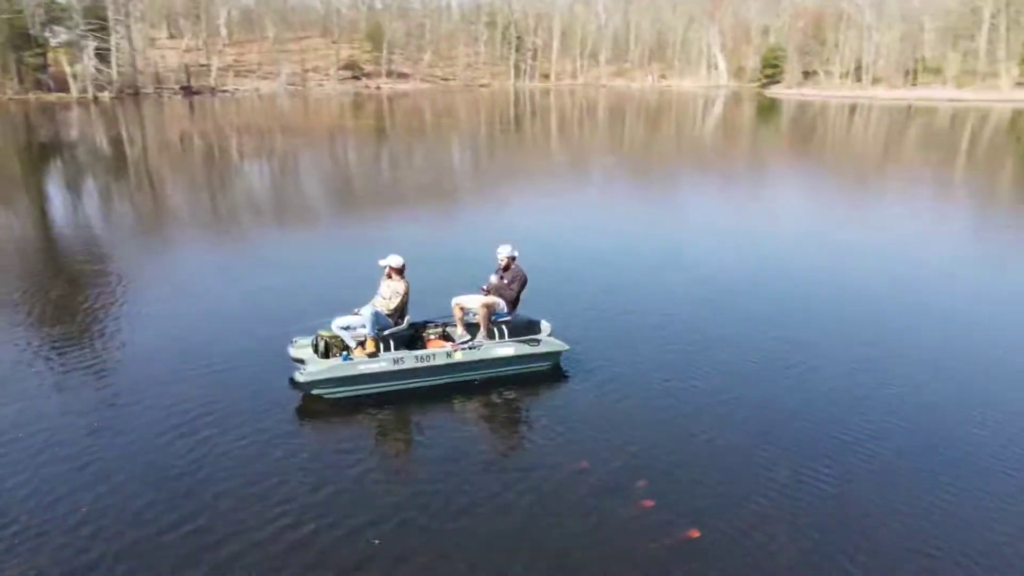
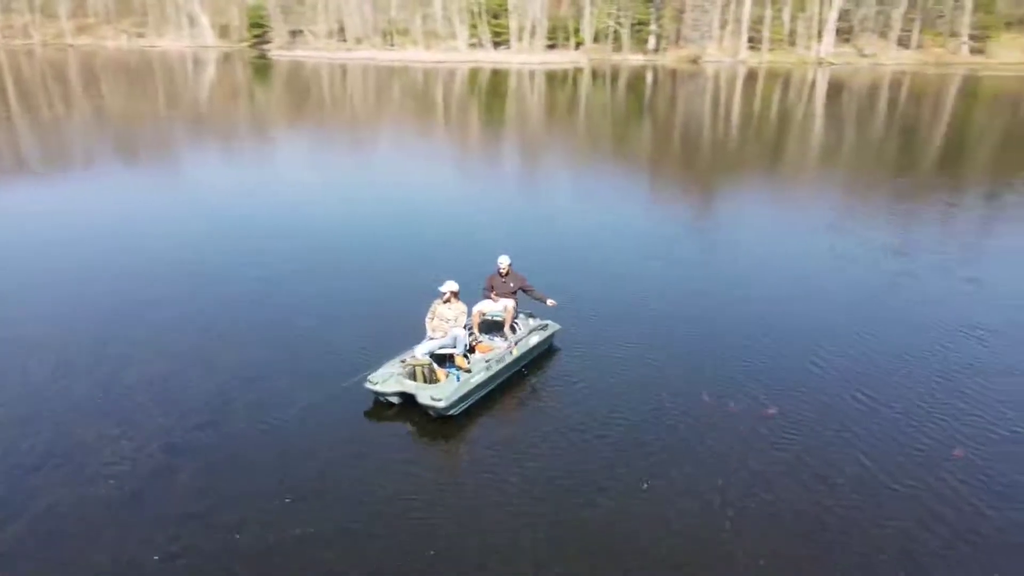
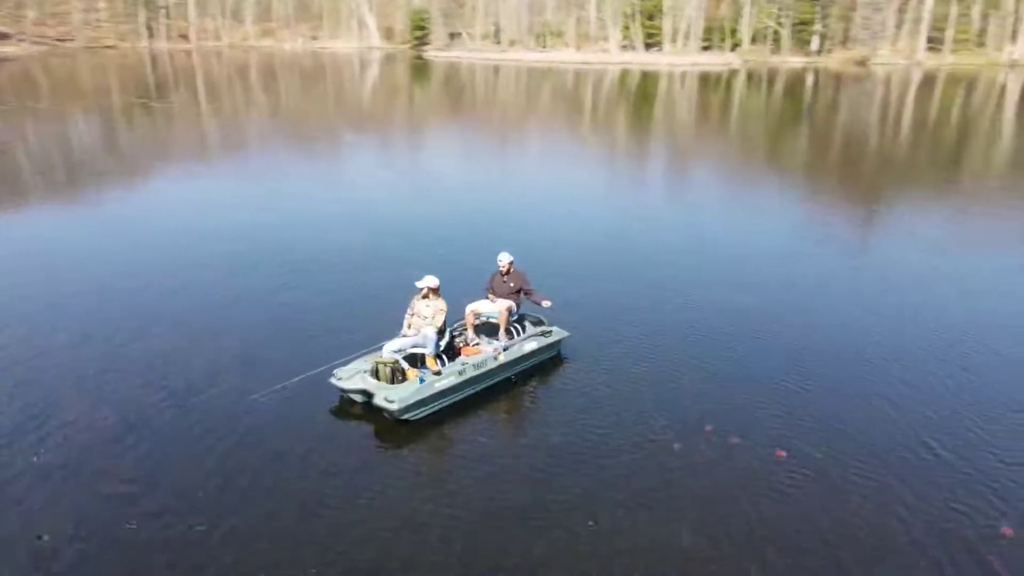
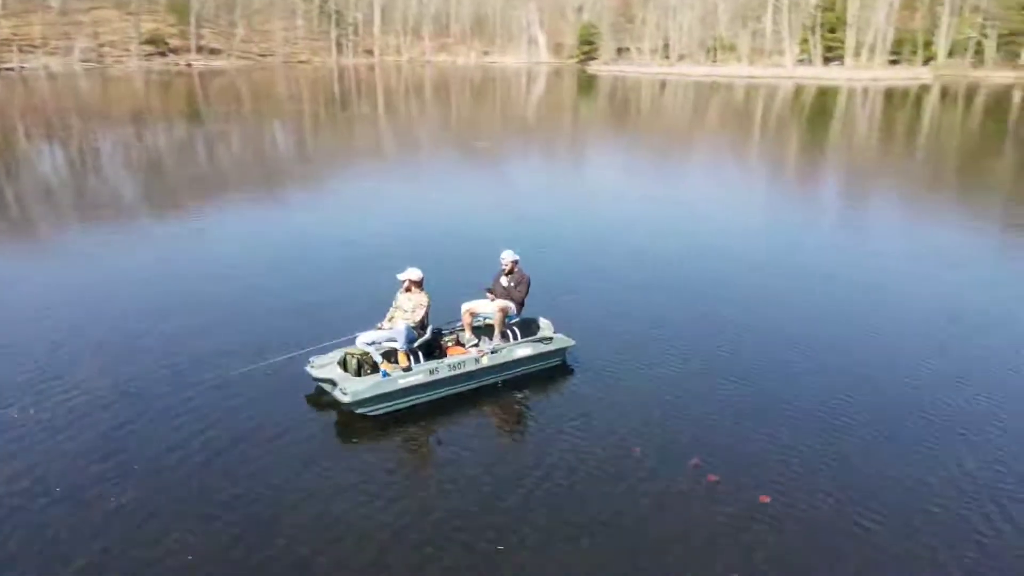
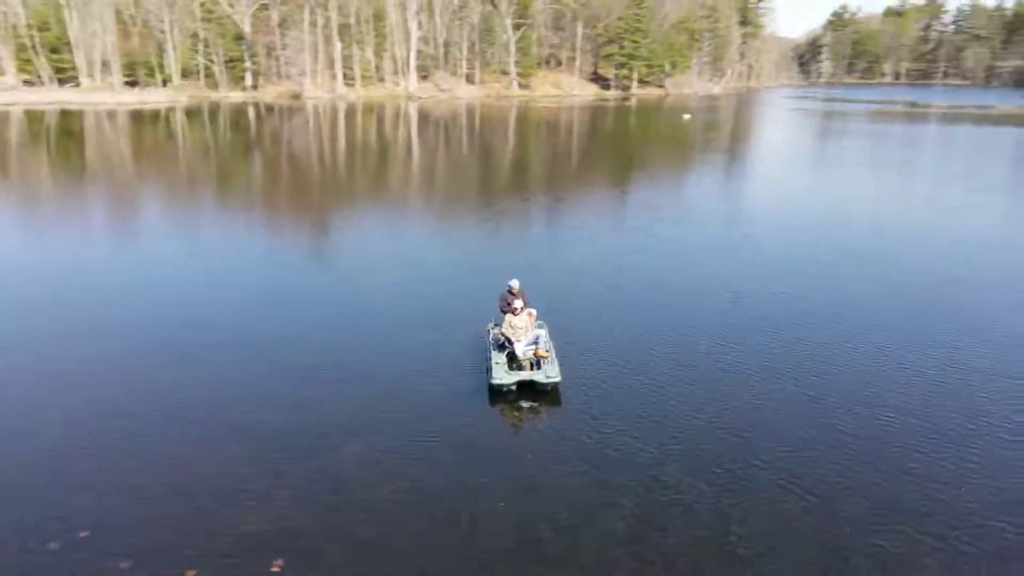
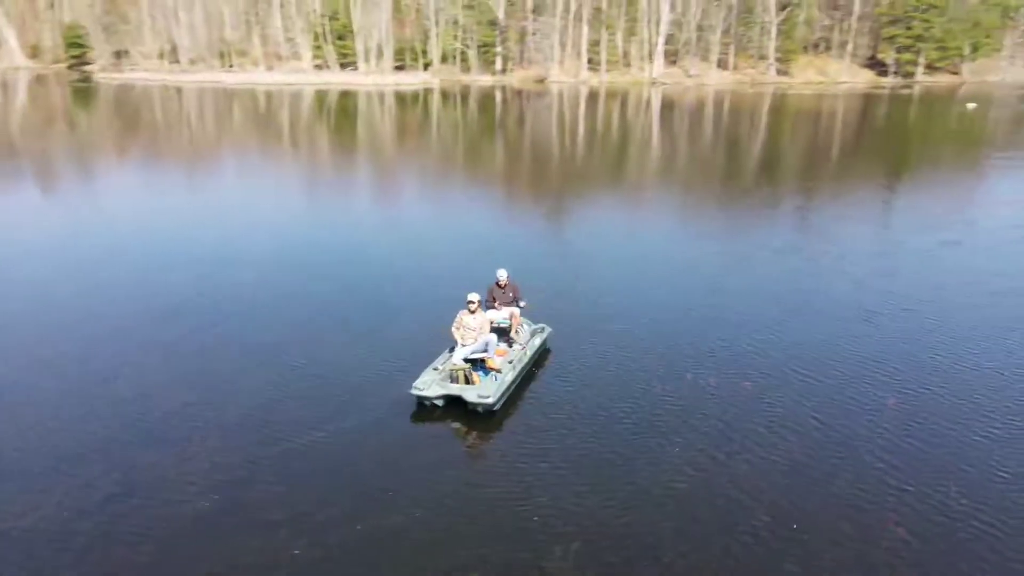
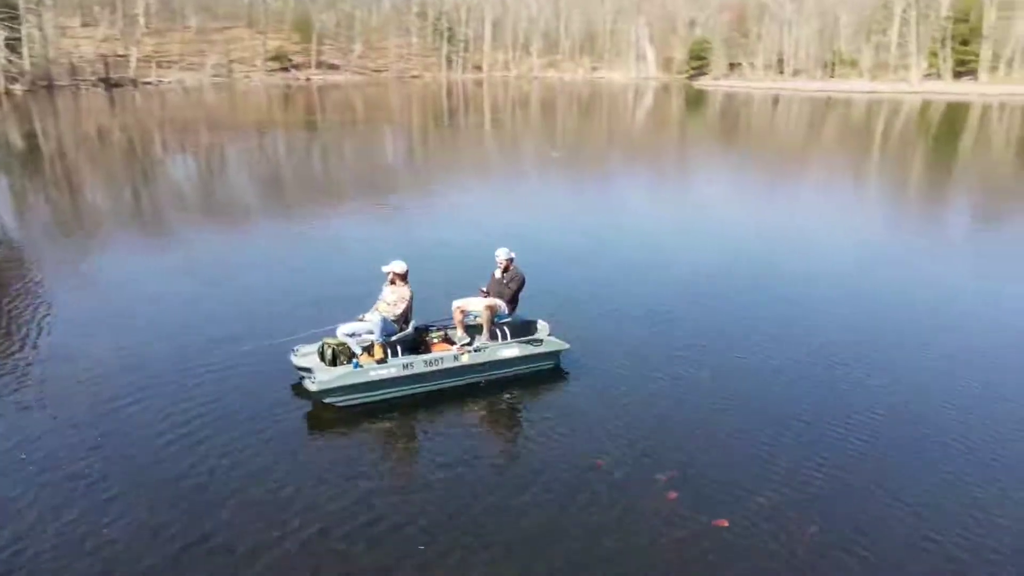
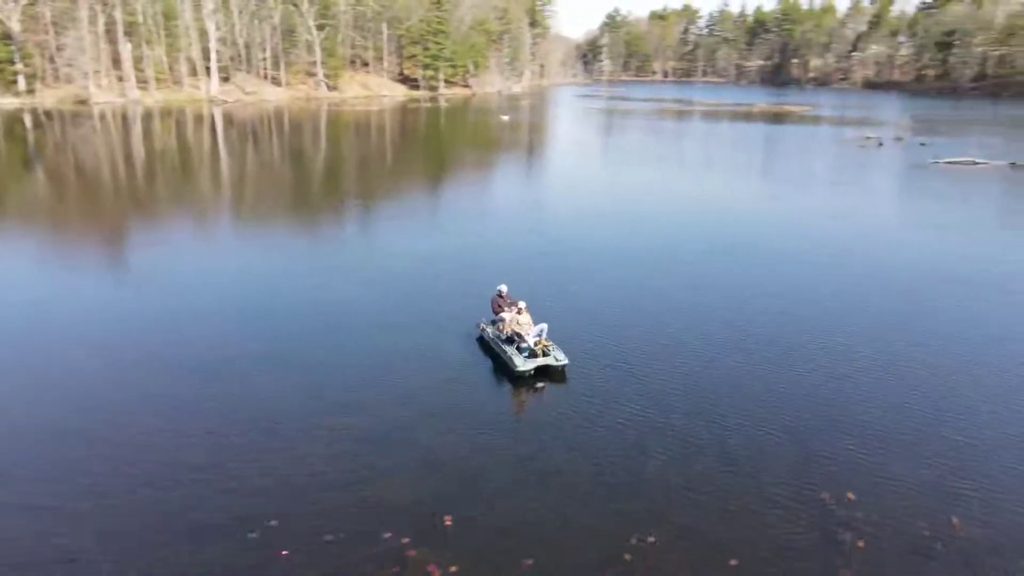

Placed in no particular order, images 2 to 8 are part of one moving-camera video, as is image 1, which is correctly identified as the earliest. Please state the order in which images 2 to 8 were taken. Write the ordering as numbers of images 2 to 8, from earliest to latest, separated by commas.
7, 4, 3, 2, 6, 5, 8
